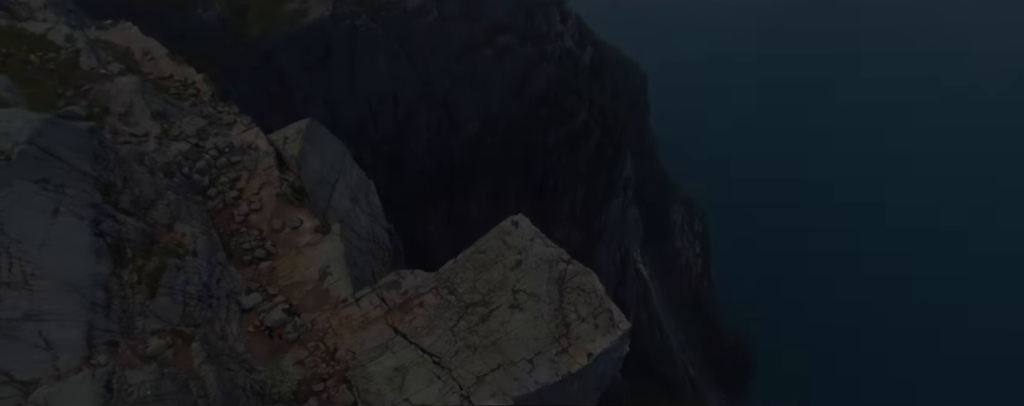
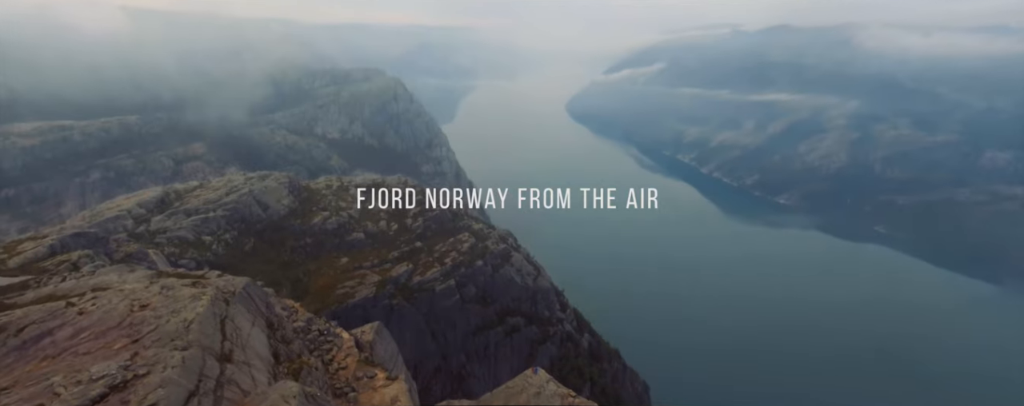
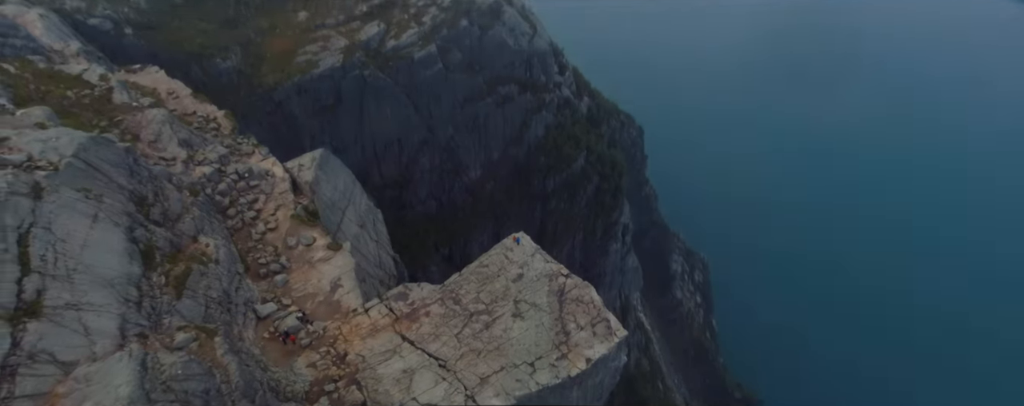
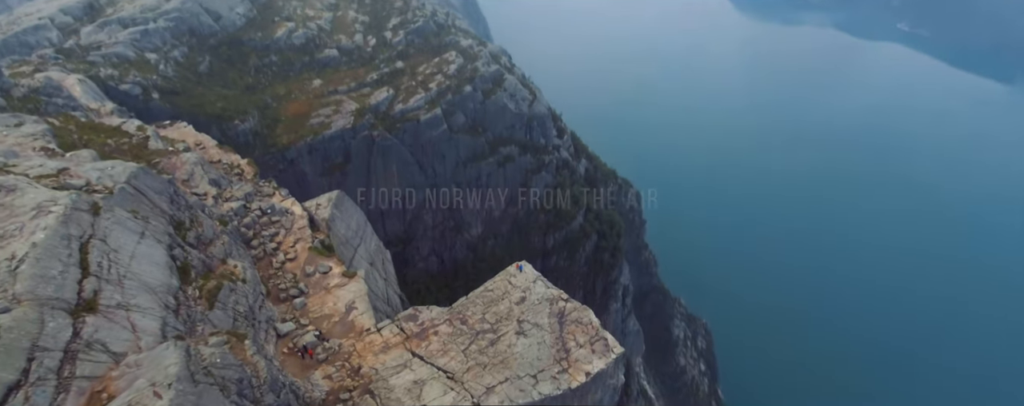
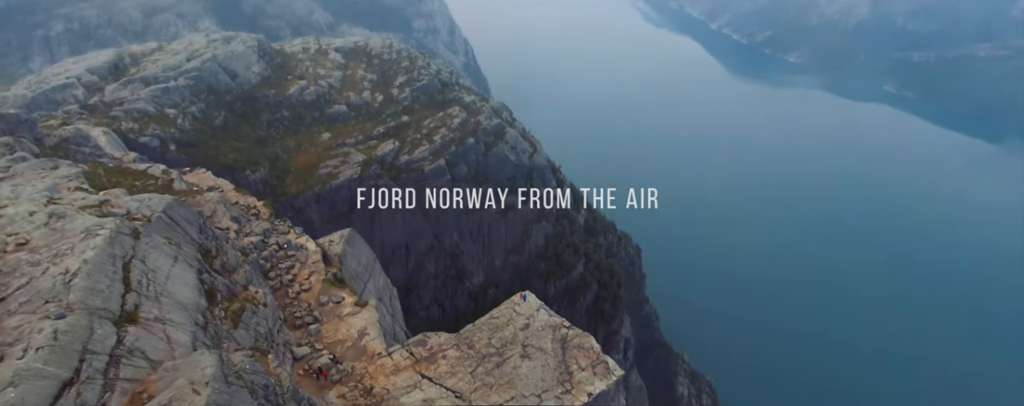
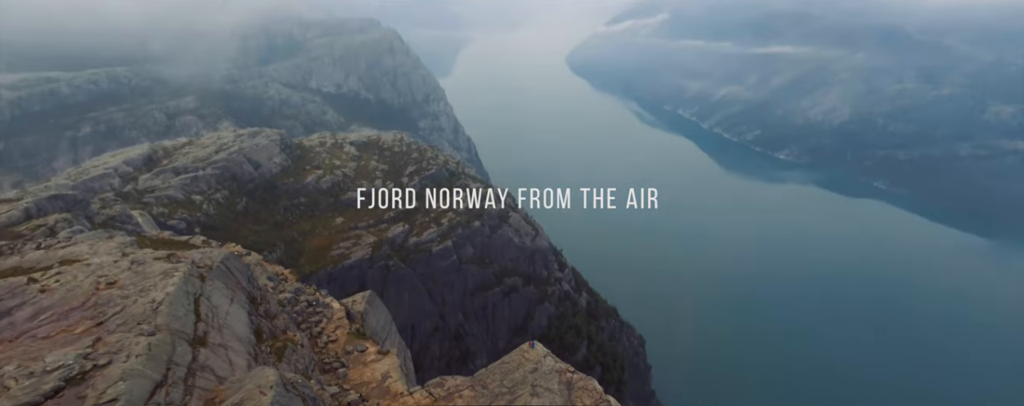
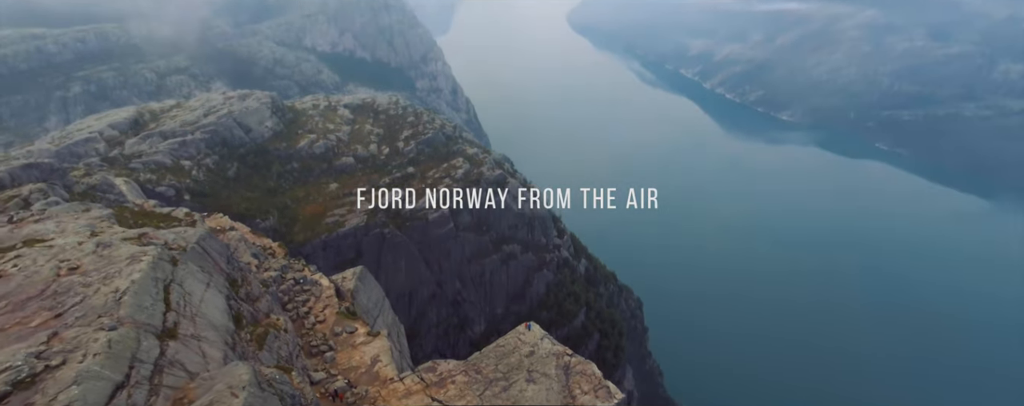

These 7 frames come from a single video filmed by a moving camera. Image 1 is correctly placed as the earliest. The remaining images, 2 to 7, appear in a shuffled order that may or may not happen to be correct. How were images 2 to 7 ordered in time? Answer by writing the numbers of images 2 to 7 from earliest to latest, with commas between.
3, 4, 5, 7, 6, 2
